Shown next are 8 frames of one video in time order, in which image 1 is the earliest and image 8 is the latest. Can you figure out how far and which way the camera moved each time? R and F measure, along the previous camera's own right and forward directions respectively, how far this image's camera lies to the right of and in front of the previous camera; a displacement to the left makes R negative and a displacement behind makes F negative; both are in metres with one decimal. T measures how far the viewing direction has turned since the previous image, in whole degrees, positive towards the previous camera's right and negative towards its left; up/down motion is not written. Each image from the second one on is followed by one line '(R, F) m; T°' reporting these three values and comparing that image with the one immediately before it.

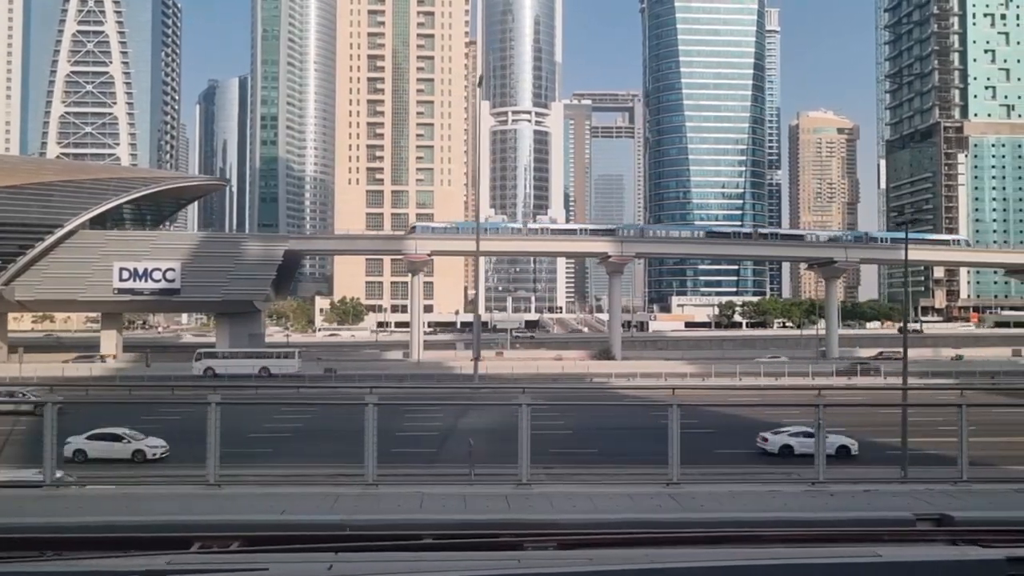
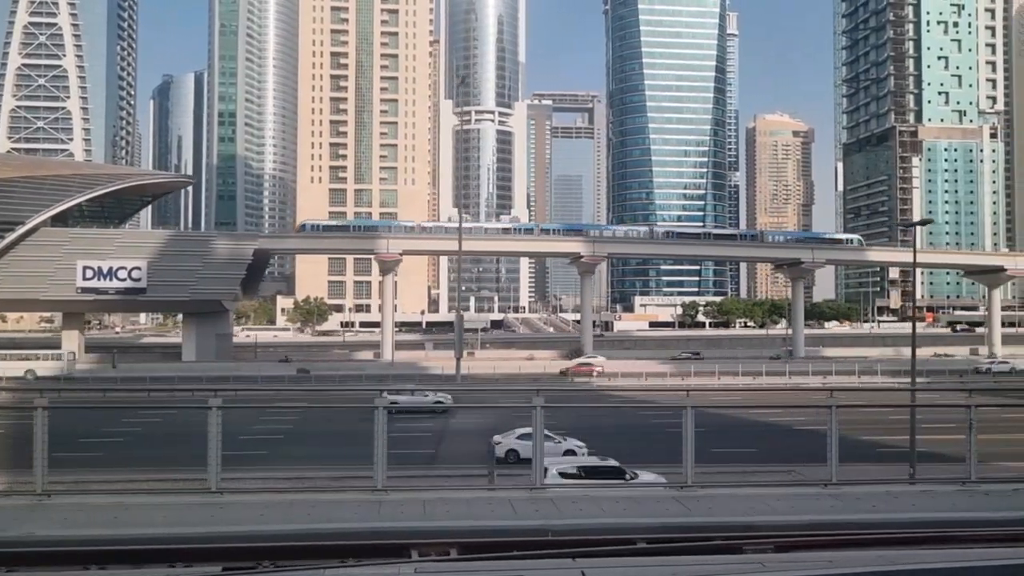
(-0.9, +0.1) m; +3°
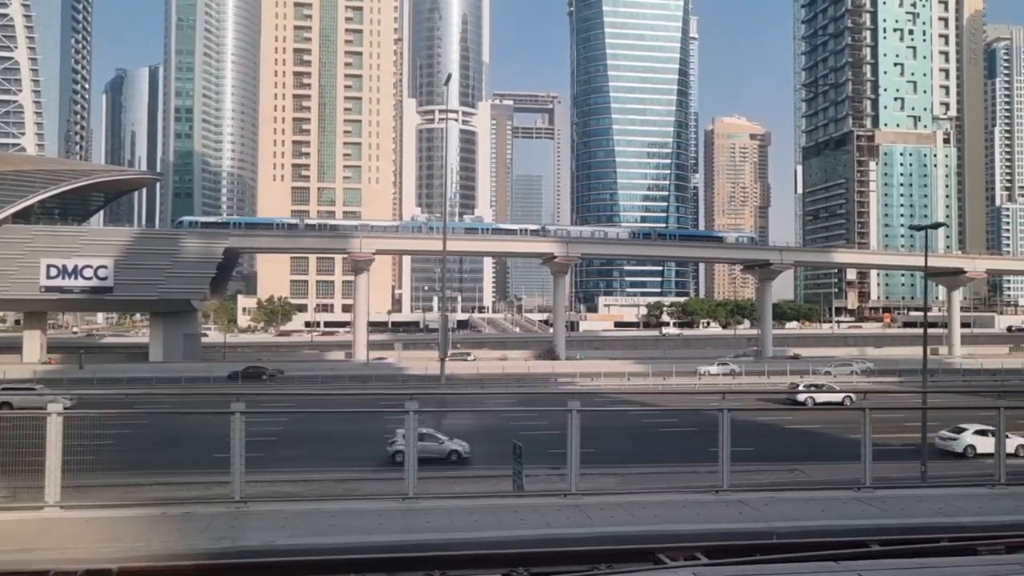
(-1.0, +0.1) m; +3°
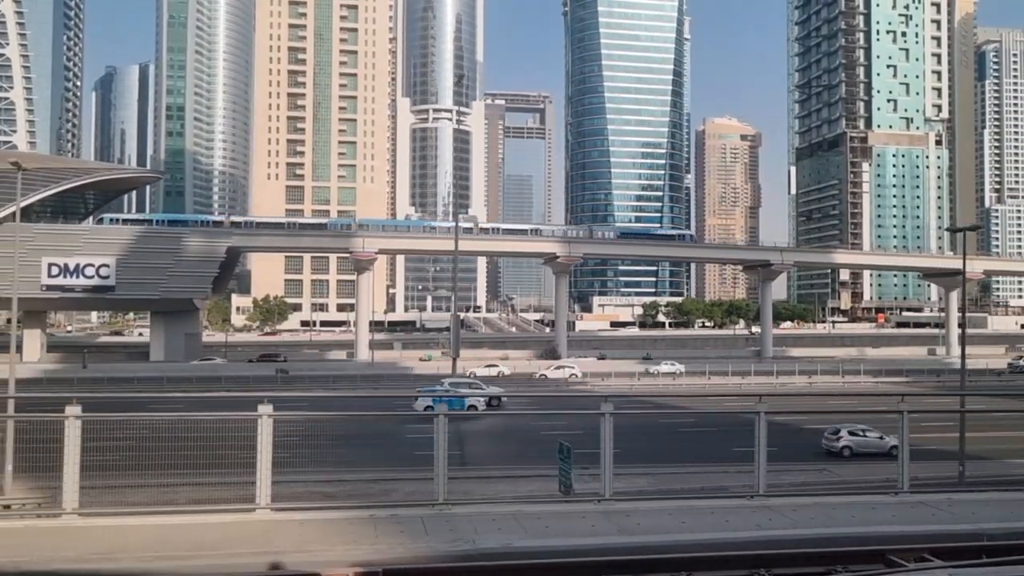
(-0.9, 0.0) m; +1°
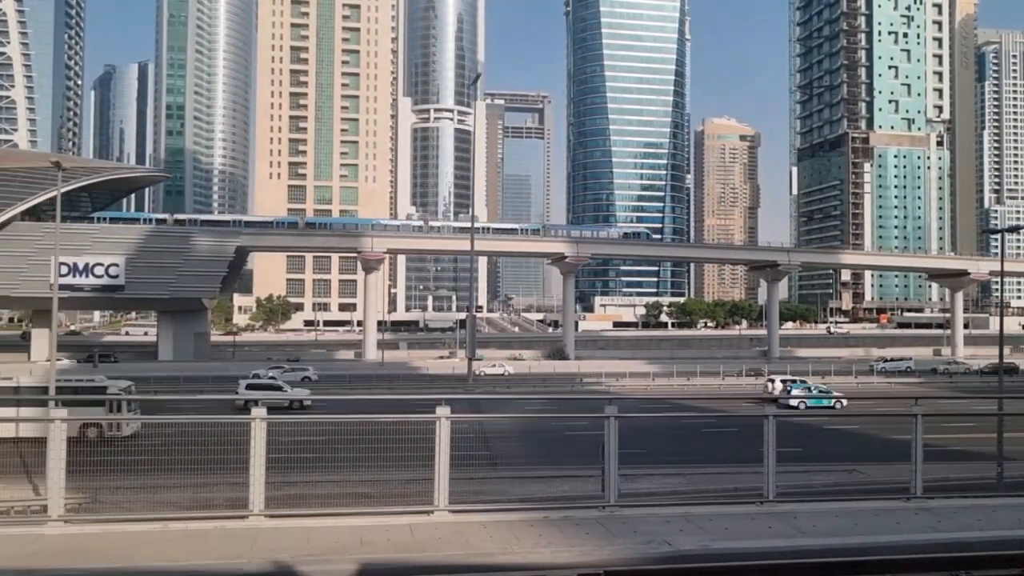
(-0.7, 0.0) m; 0°
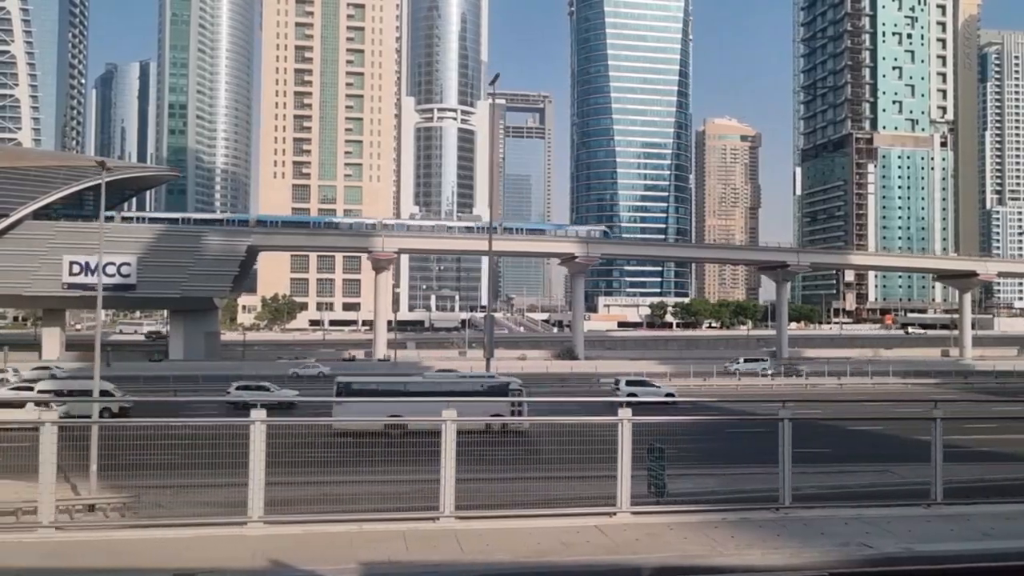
(-0.7, 0.0) m; 0°
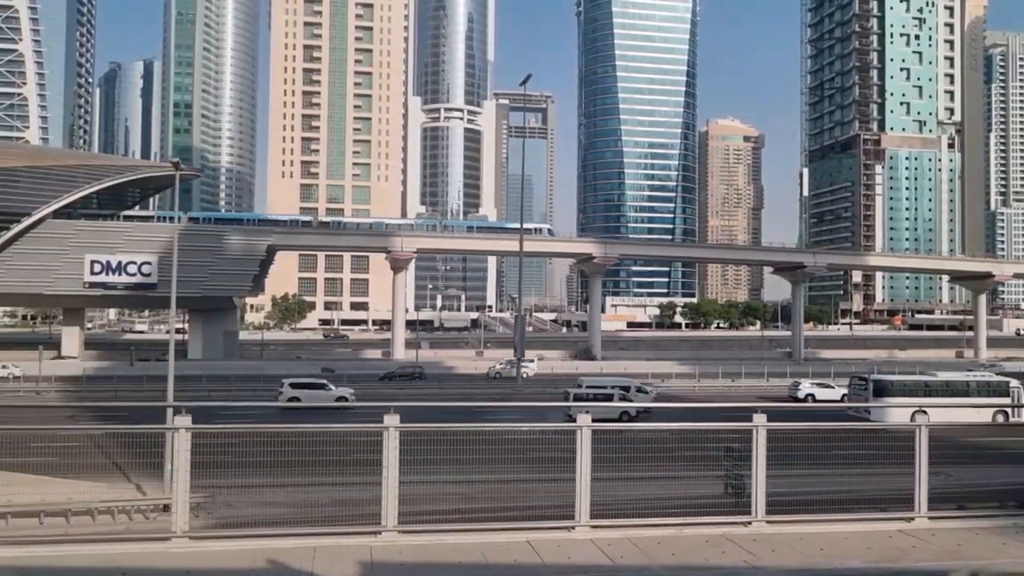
(-1.2, 0.0) m; 0°
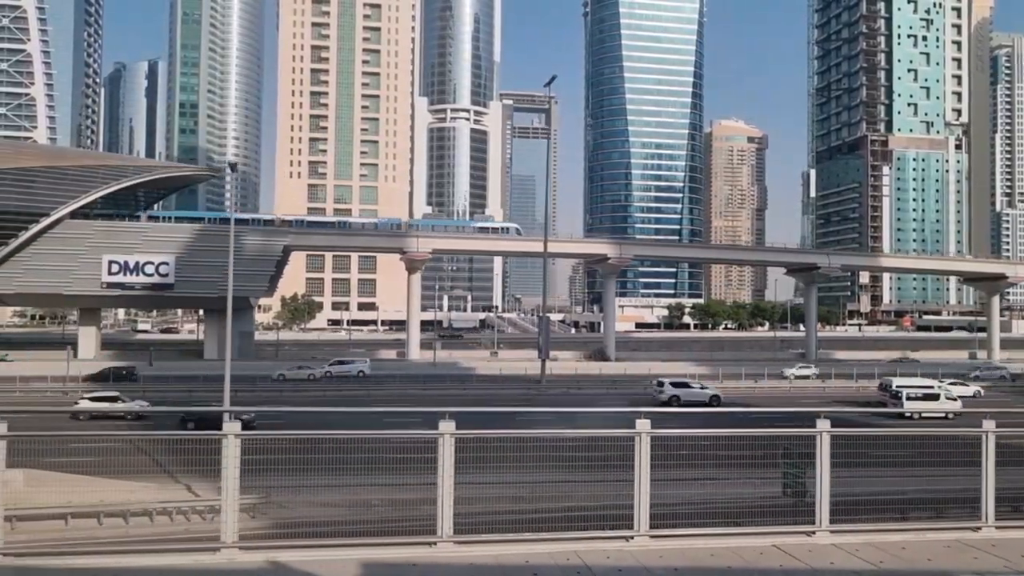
(-0.9, 0.0) m; 0°
